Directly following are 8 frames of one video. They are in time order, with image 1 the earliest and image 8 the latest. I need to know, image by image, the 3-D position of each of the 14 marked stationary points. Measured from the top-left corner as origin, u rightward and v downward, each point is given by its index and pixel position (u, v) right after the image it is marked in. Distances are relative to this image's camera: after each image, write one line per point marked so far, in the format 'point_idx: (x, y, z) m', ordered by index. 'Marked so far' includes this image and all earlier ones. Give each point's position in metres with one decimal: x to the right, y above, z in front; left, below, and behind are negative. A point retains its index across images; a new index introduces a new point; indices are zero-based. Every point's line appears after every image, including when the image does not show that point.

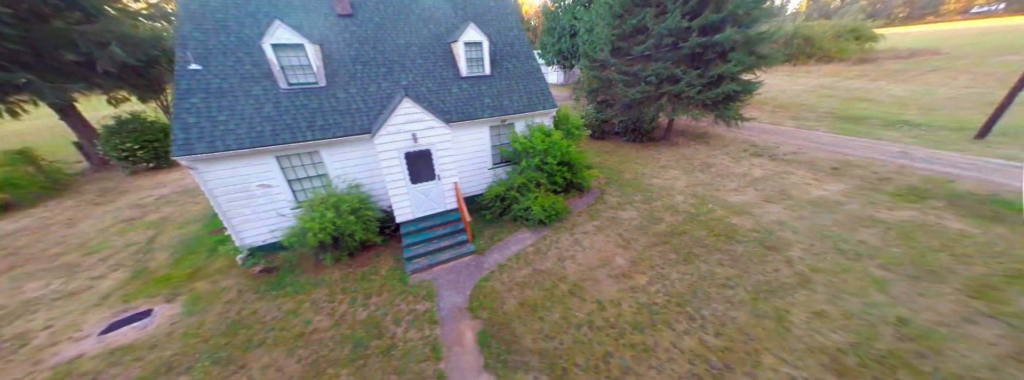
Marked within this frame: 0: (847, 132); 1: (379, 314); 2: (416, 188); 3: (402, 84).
0: (+18.6, +3.2, +13.5) m
1: (-3.1, -2.8, +5.6) m
2: (-2.9, +0.1, +7.3) m
3: (-3.7, +3.5, +8.0) m
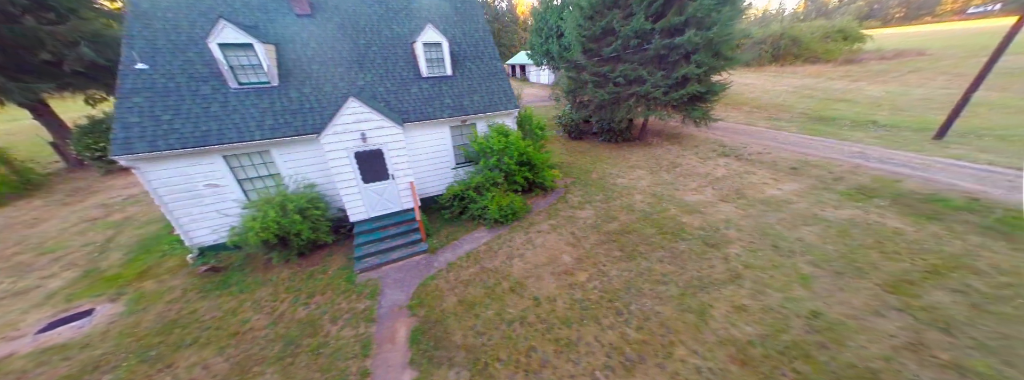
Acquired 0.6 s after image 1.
0: (+17.1, +3.2, +13.7) m
1: (-4.5, -2.8, +5.6) m
2: (-4.3, +0.1, +7.3) m
3: (-5.1, +3.5, +8.1) m
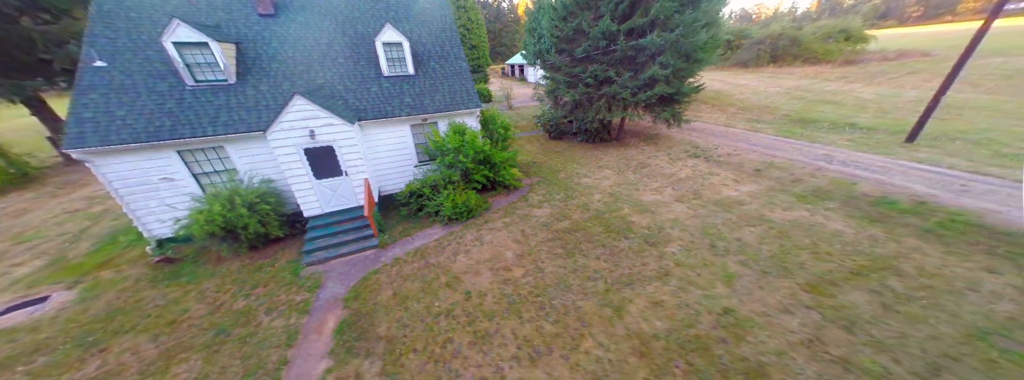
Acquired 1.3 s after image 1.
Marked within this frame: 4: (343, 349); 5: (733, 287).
0: (+15.7, +3.1, +13.7) m
1: (-6.0, -2.7, +5.8) m
2: (-5.9, +0.2, +7.5) m
3: (-6.6, +3.6, +8.3) m
4: (-3.2, -3.0, +4.7) m
5: (+4.8, -2.1, +5.4) m
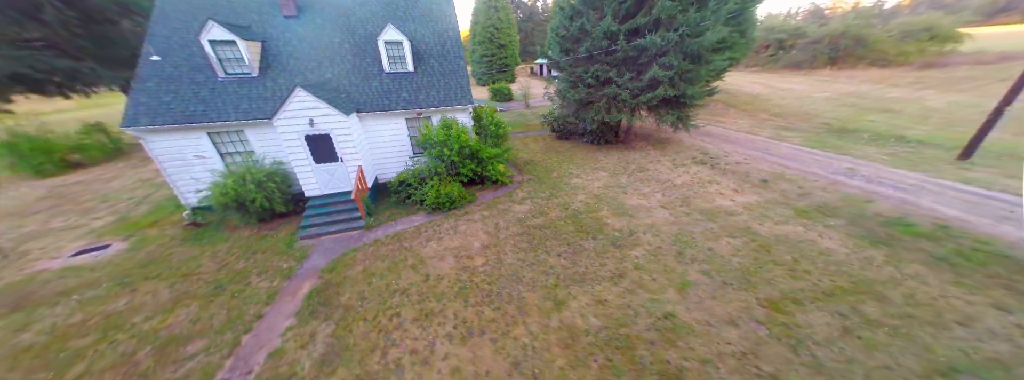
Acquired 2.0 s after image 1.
0: (+15.6, +2.3, +12.4) m
1: (-7.1, -2.1, +6.7) m
2: (-6.6, +0.8, +8.4) m
3: (-7.0, +4.3, +9.2) m
4: (-4.5, -2.6, +5.4) m
5: (+3.7, -2.2, +5.2) m
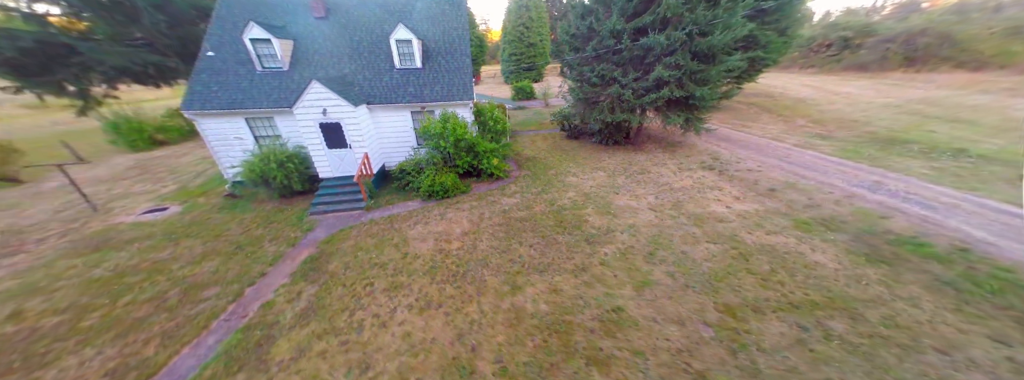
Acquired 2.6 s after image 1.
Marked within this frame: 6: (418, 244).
0: (+15.6, +1.6, +11.2) m
1: (-7.8, -1.4, +7.8) m
2: (-6.9, +1.4, +9.4) m
3: (-7.1, +4.9, +10.3) m
4: (-5.3, -2.1, +6.2) m
5: (+2.7, -2.2, +5.3) m
6: (-2.7, -1.6, +7.1) m
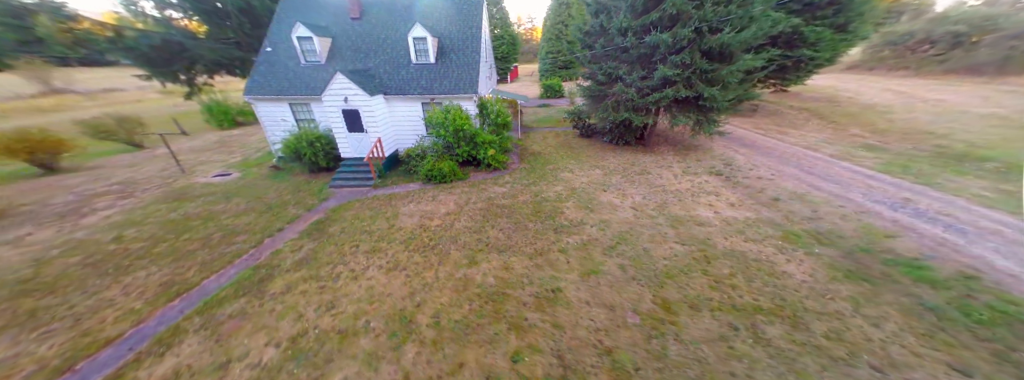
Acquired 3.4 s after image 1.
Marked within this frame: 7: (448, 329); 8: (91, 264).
0: (+15.4, +0.8, +9.7) m
1: (-8.4, -0.4, +9.4) m
2: (-7.1, +2.4, +10.8) m
3: (-6.9, +5.9, +11.6) m
4: (-6.2, -1.3, +7.5) m
5: (+1.7, -2.0, +5.5) m
6: (-3.5, -0.9, +8.1) m
7: (-1.2, -2.5, +4.5) m
8: (-11.3, -1.9, +6.7) m
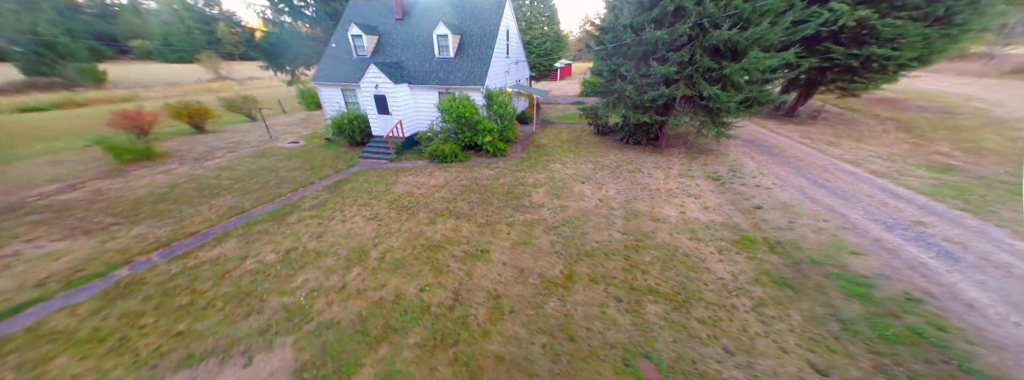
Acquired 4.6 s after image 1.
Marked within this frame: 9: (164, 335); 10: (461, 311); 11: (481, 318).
0: (+14.6, -0.1, +8.0) m
1: (-8.9, +1.2, +11.8) m
2: (-7.1, +3.8, +13.0) m
3: (-6.3, +7.3, +13.7) m
4: (-7.2, +0.1, +9.6) m
5: (+0.1, -1.4, +6.3) m
6: (-4.4, +0.1, +9.7) m
7: (-2.9, -1.7, +5.8) m
8: (-12.3, 0.0, +9.7) m
9: (-5.8, -2.4, +4.1) m
10: (-1.0, -2.3, +4.6) m
11: (-0.6, -2.3, +4.5) m
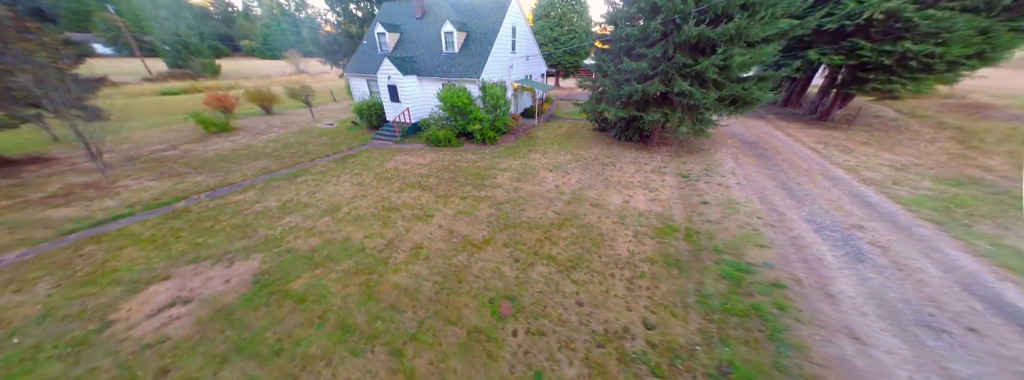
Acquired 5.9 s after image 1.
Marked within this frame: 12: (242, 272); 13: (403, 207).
0: (+13.0, -0.5, +7.2) m
1: (-9.6, +2.6, +13.9) m
2: (-7.5, +5.1, +14.7) m
3: (-6.4, +8.5, +15.3) m
4: (-8.3, +1.4, +11.5) m
5: (-1.6, -0.8, +7.3) m
6: (-5.5, +1.2, +11.2) m
7: (-4.7, -0.8, +7.2) m
8: (-13.4, +1.7, +12.2) m
9: (-7.8, -1.3, +5.9) m
10: (-2.9, -1.5, +5.8) m
11: (-2.6, -1.6, +5.6) m
12: (-5.5, -1.7, +5.0) m
13: (-3.4, -0.6, +7.6) m
